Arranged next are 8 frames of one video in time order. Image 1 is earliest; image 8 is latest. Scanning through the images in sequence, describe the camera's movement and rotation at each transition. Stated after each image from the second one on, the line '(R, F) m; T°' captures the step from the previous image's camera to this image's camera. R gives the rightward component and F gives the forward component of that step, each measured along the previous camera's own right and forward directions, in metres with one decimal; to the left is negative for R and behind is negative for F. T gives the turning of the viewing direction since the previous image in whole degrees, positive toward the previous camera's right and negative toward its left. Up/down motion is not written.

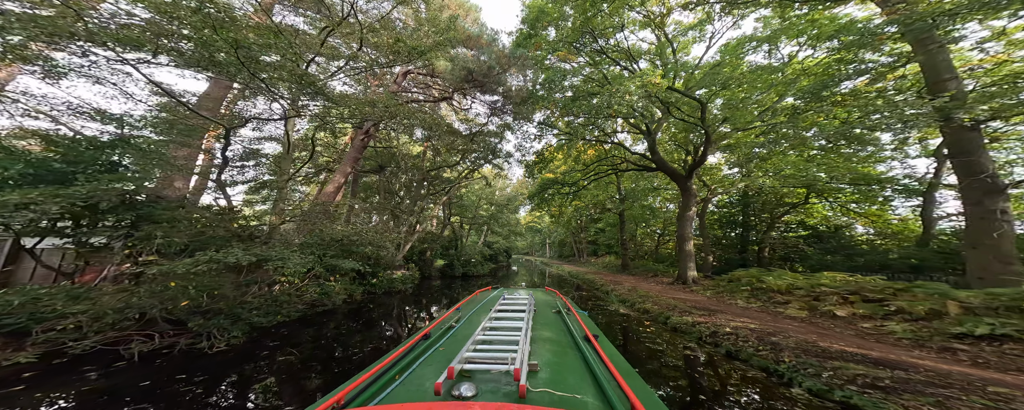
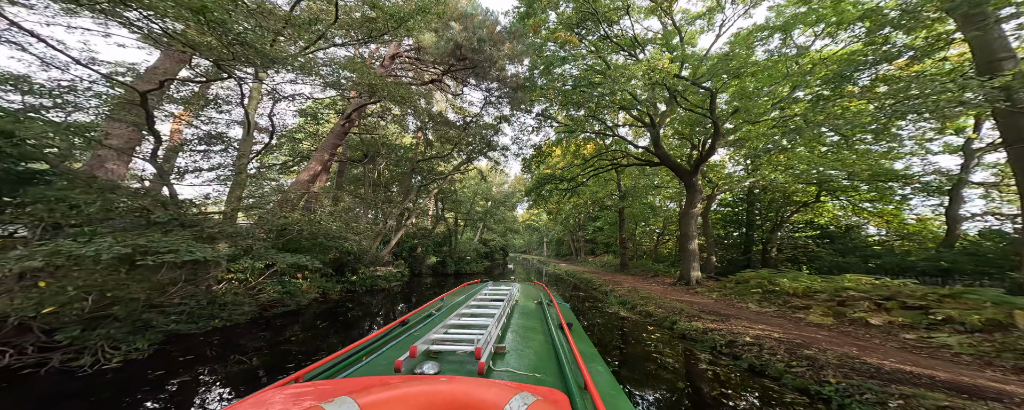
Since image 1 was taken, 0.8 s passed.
(+0.2, +0.5) m; 0°
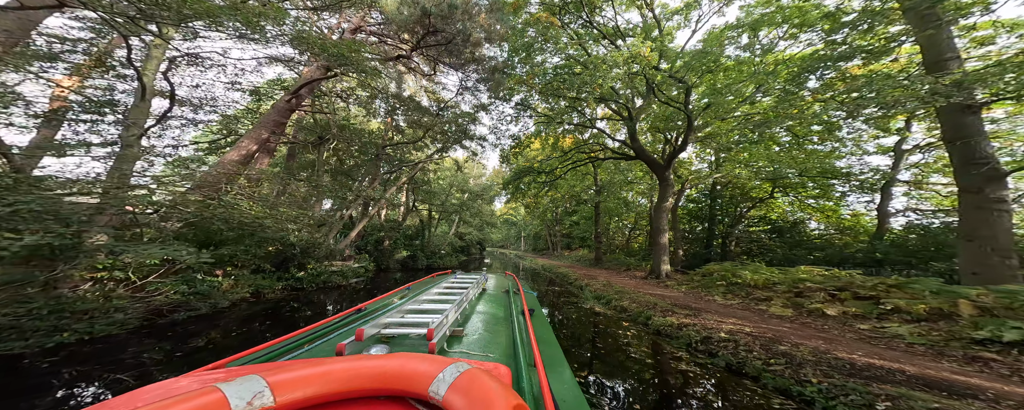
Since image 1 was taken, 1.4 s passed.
(0.0, +0.3) m; +5°
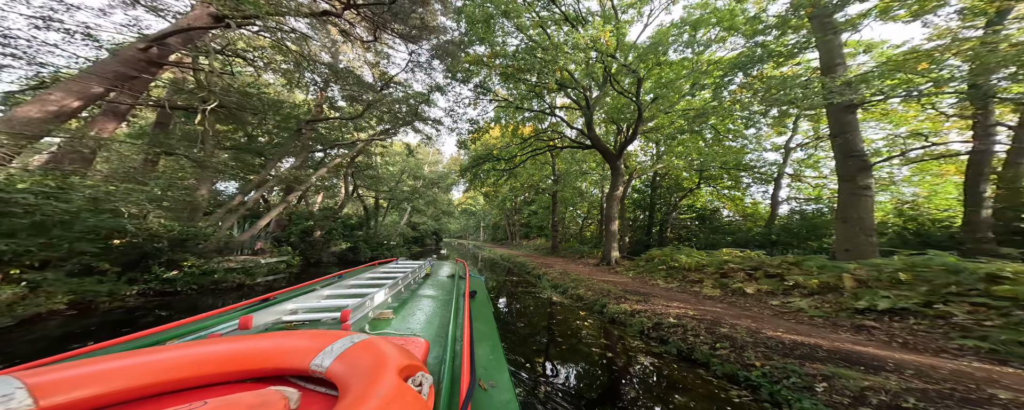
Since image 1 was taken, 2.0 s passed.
(0.0, +0.3) m; +10°
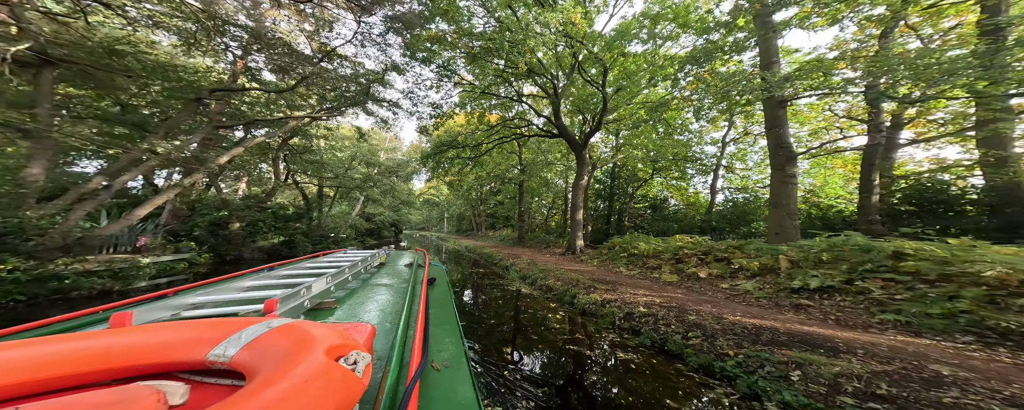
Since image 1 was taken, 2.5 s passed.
(-0.1, +0.3) m; +8°
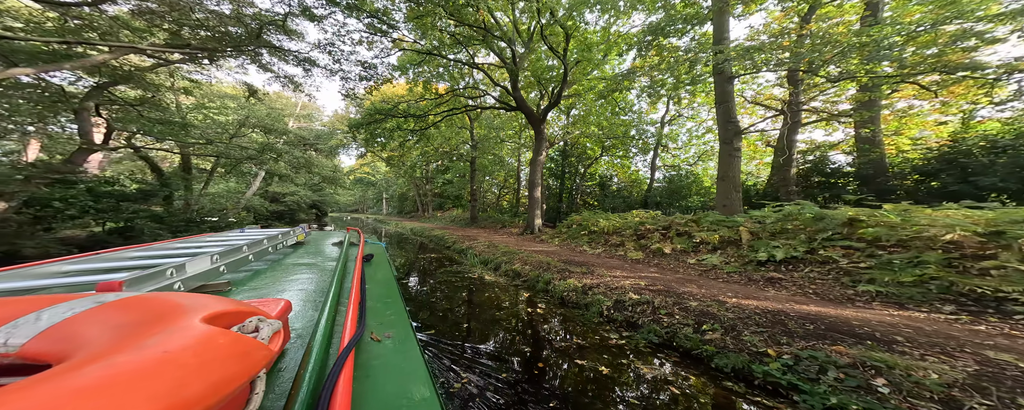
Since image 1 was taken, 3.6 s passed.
(-0.3, +0.8) m; +11°
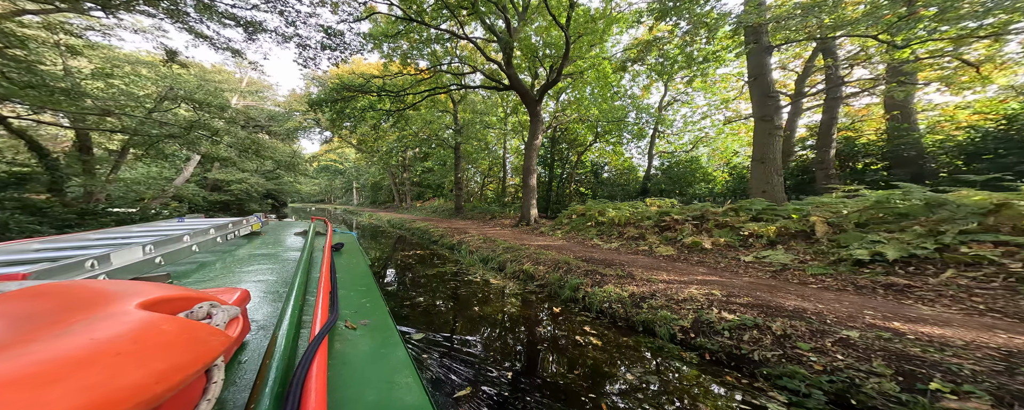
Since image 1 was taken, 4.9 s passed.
(-0.6, +1.2) m; +5°
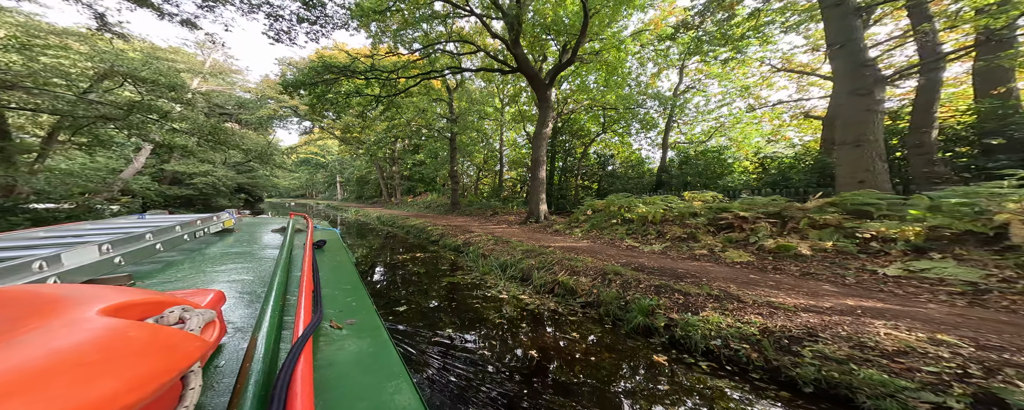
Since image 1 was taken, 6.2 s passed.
(-0.8, +1.3) m; +3°
